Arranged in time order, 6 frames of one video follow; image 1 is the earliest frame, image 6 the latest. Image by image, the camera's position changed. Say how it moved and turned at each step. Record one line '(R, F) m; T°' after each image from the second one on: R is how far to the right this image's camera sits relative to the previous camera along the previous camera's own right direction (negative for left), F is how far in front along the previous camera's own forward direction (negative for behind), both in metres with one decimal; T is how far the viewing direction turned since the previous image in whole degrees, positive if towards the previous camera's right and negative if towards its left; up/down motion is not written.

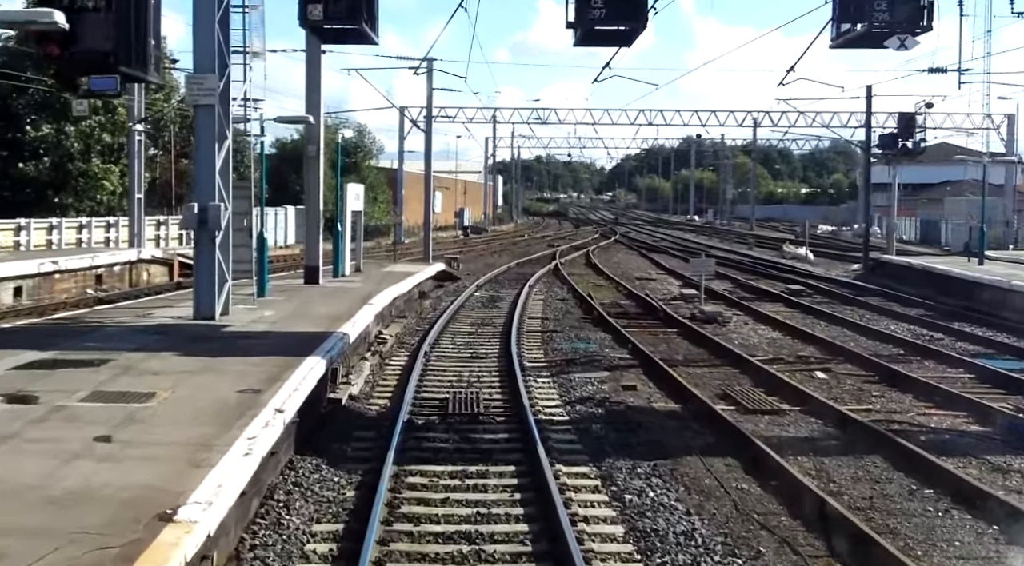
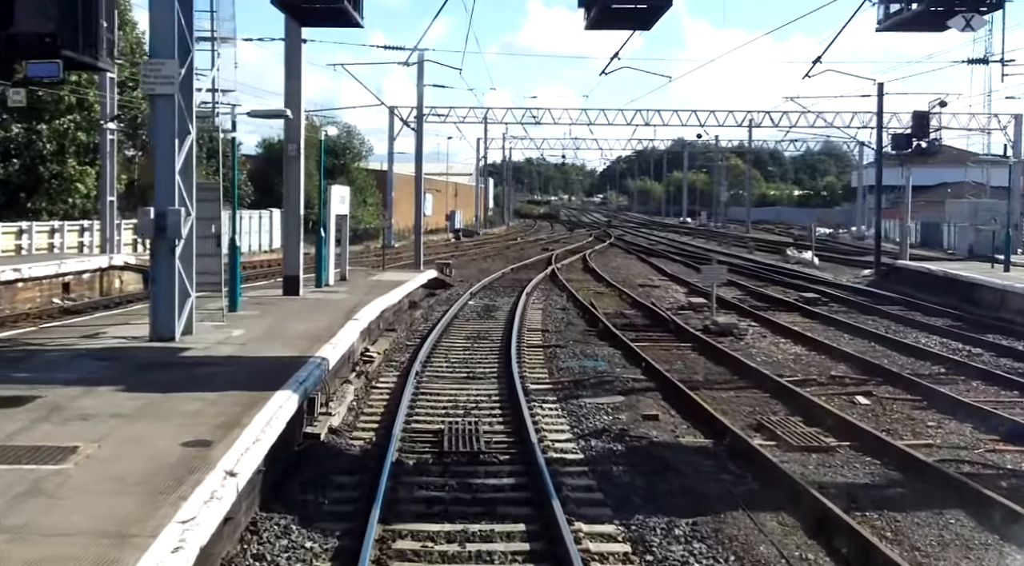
(-0.2, +1.9) m; 0°
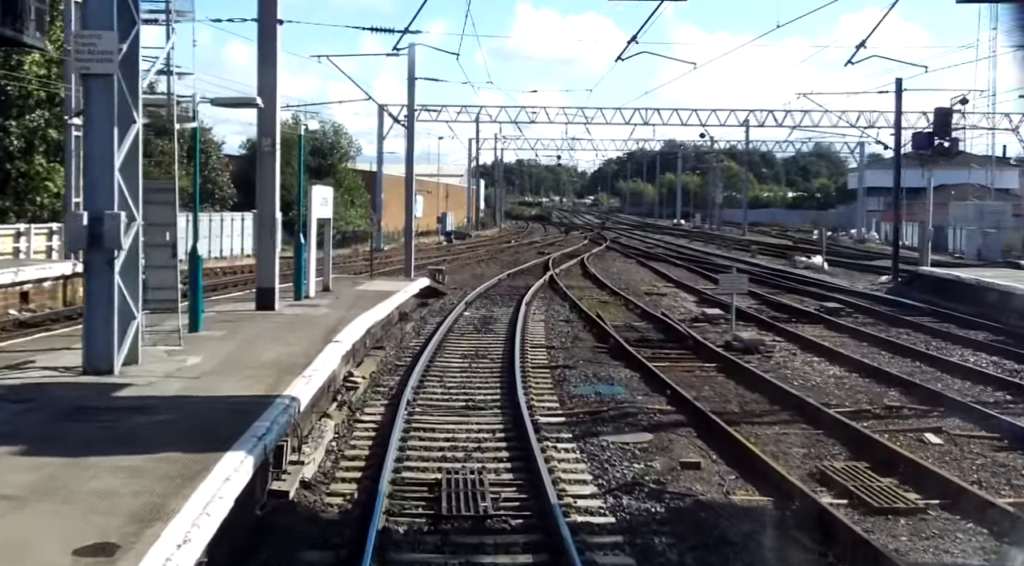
(-0.2, +2.2) m; +1°
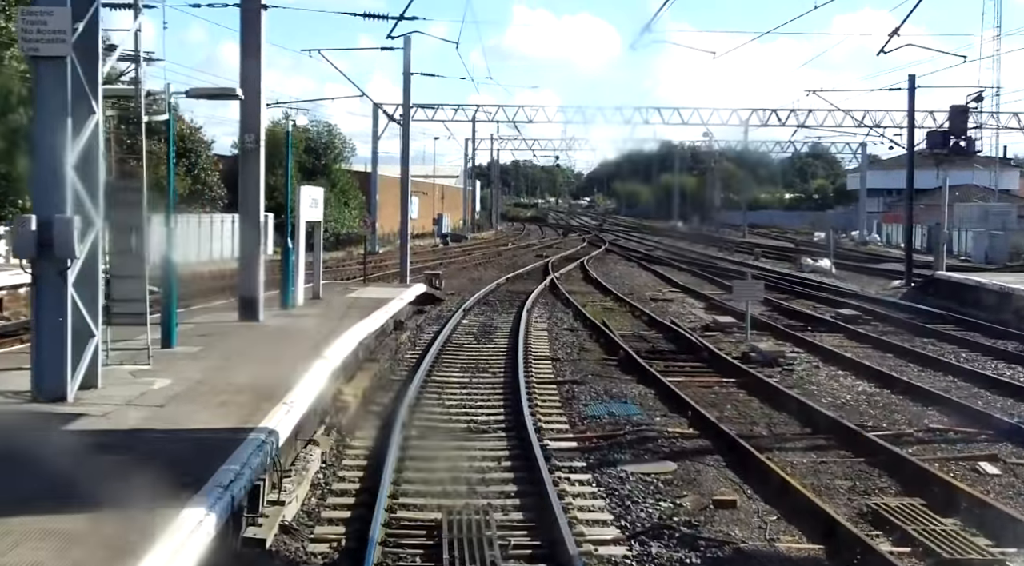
(-0.1, +1.3) m; 0°
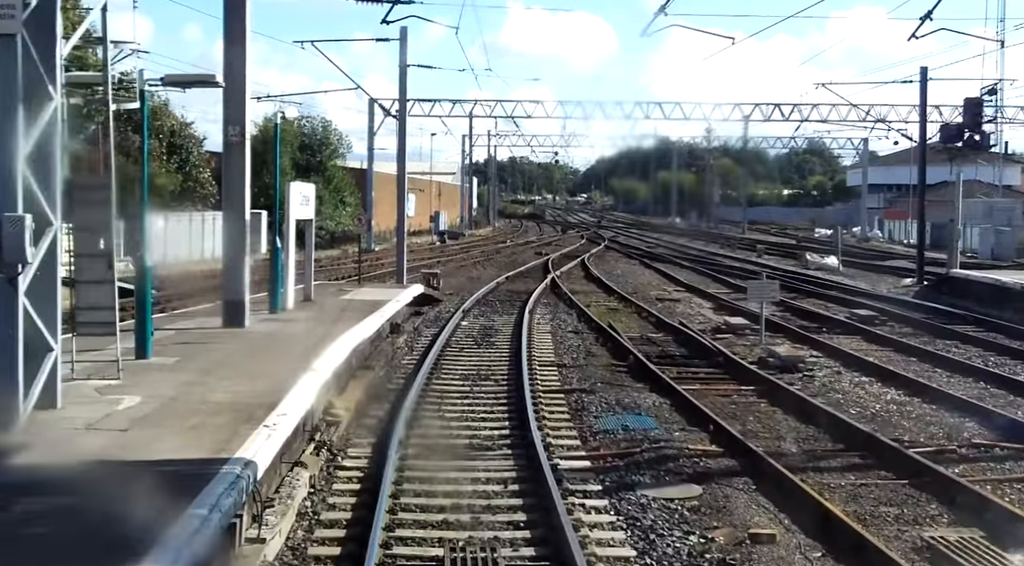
(-0.1, +1.1) m; 0°
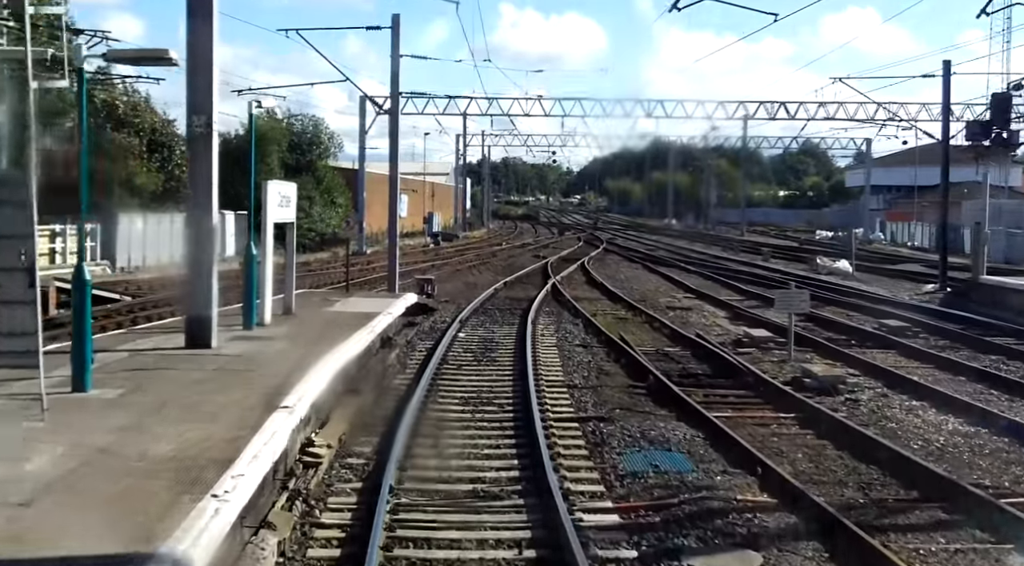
(-0.2, +1.9) m; 0°
